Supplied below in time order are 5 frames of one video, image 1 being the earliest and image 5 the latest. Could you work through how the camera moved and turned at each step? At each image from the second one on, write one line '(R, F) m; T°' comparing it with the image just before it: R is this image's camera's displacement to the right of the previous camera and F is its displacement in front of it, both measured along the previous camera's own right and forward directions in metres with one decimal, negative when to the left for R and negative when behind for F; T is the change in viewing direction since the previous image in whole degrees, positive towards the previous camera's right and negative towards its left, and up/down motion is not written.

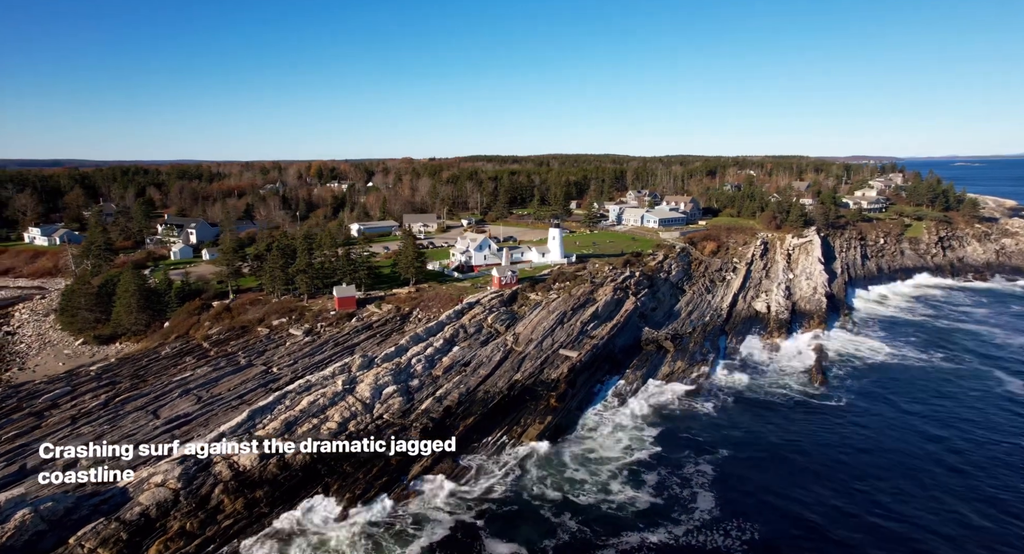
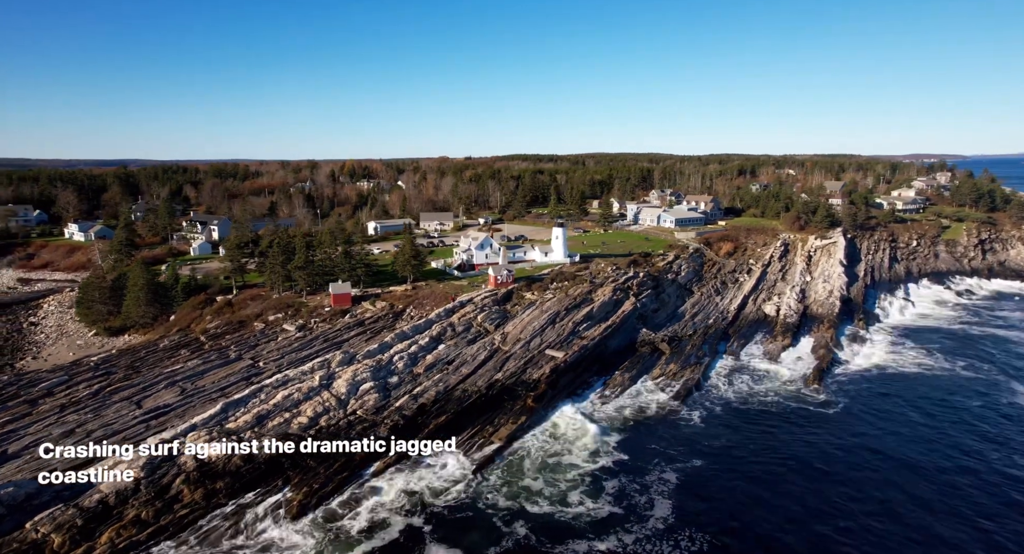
(+2.9, +0.2) m; -4°
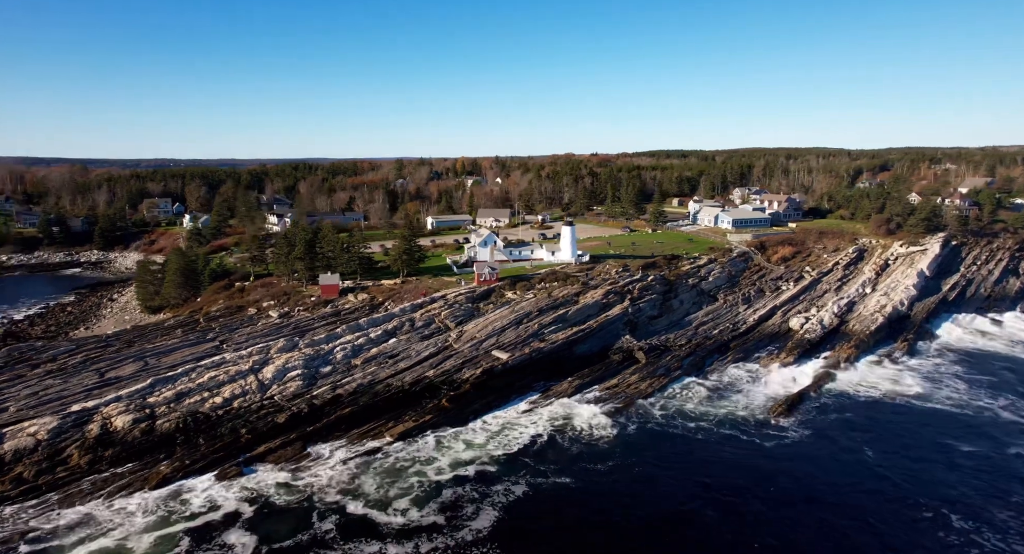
(+10.0, +2.0) m; -14°
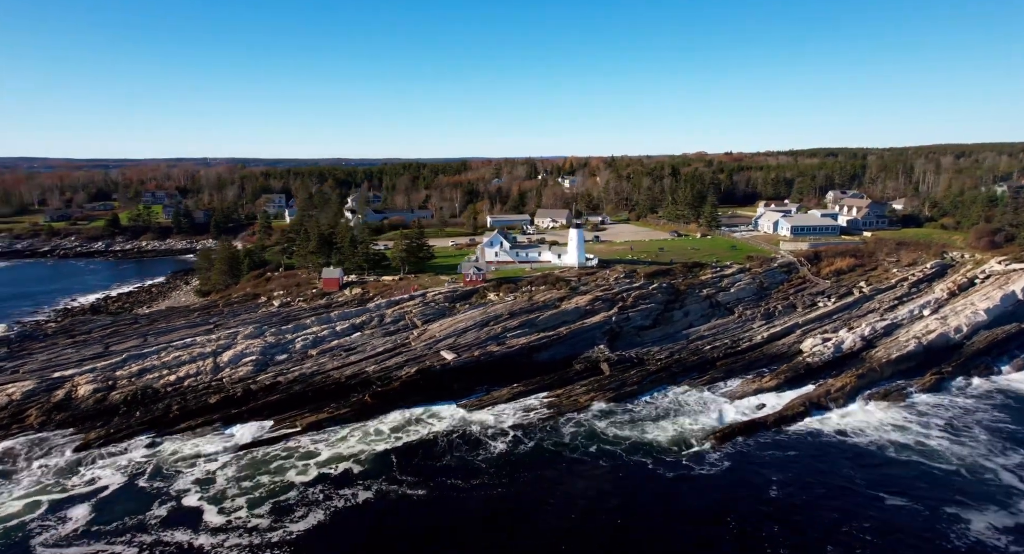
(+9.6, +1.8) m; -14°
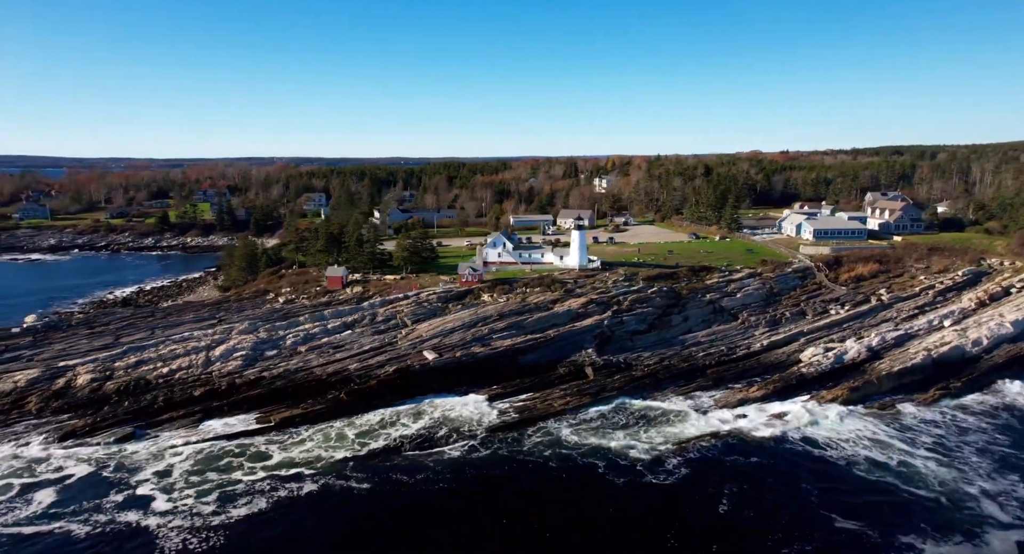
(+3.6, +0.4) m; -5°
